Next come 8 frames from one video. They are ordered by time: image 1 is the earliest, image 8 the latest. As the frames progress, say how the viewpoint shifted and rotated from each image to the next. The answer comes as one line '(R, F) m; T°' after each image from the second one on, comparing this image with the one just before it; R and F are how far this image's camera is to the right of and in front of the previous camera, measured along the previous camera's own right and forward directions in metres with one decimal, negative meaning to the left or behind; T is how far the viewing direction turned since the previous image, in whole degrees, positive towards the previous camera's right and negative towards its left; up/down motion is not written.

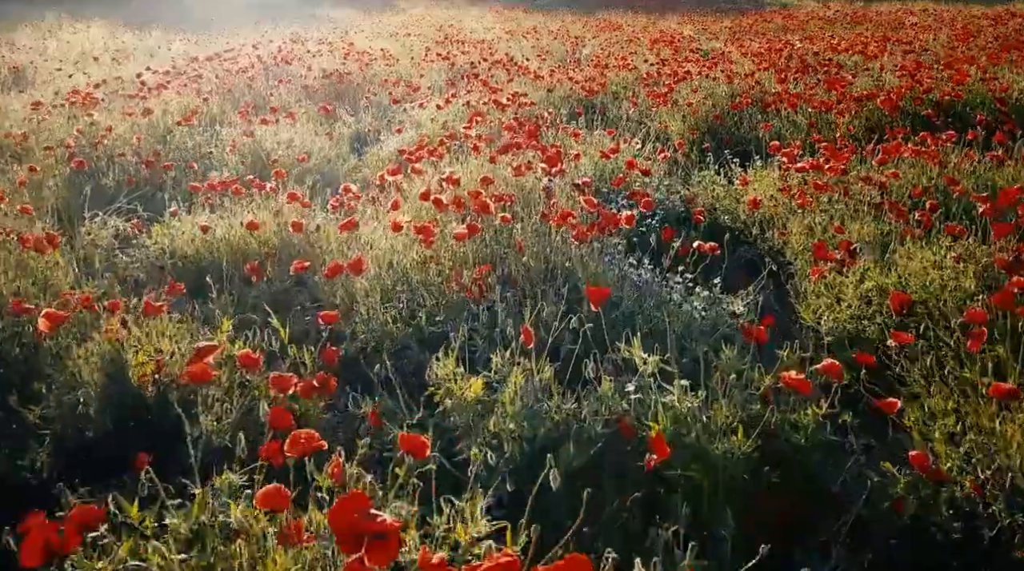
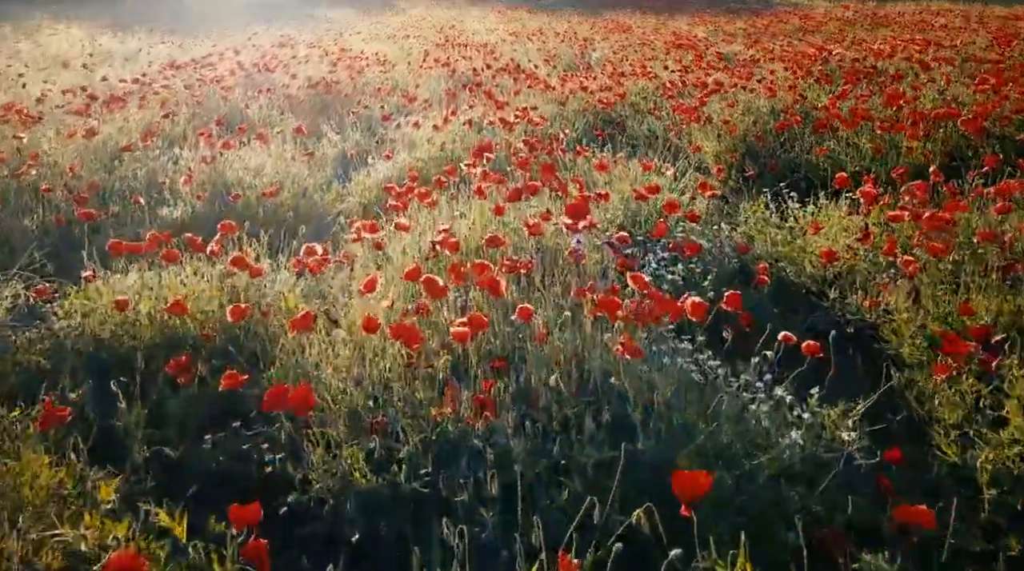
(-0.1, +1.1) m; 0°
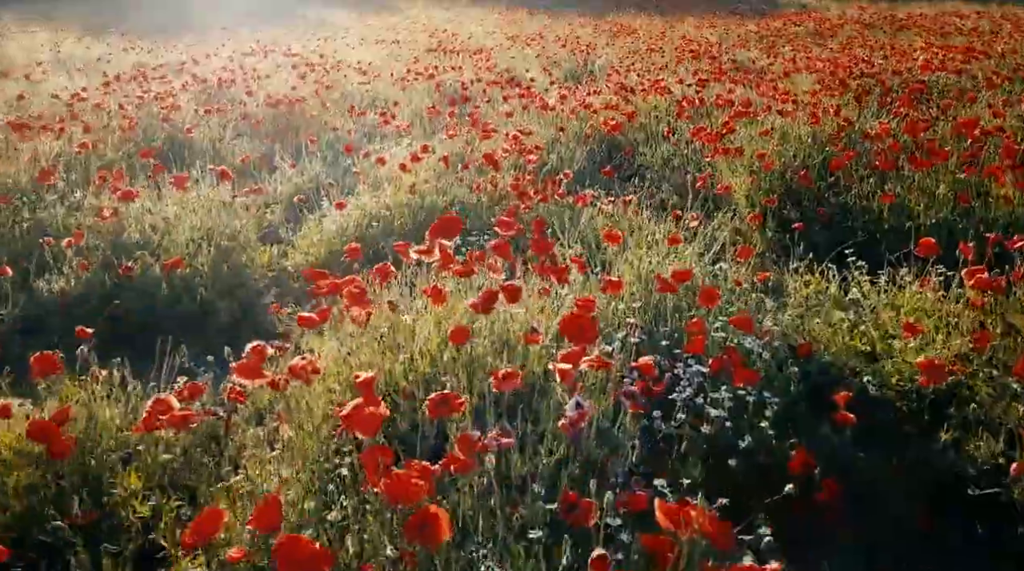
(+0.1, +1.3) m; 0°
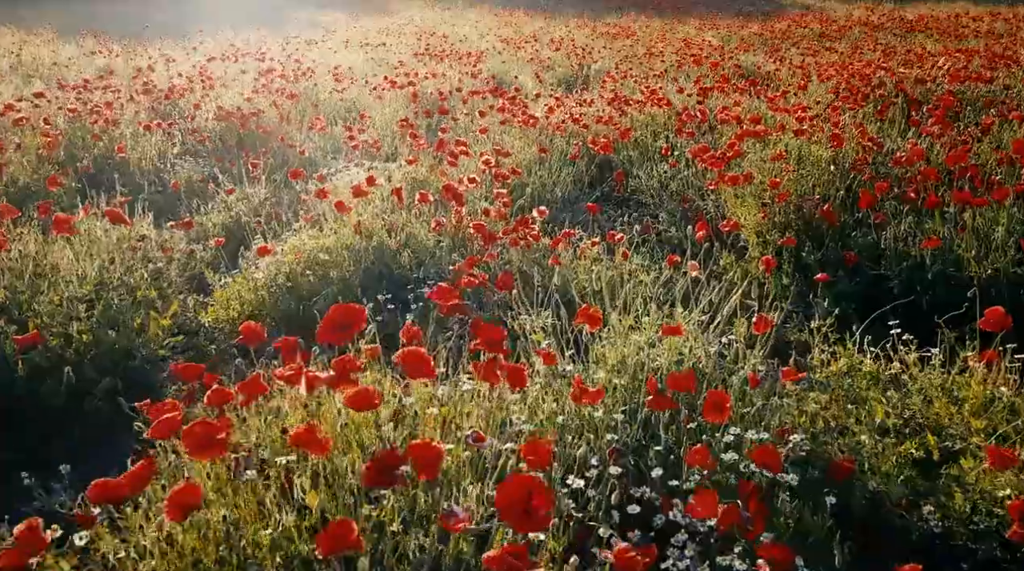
(+0.2, +0.9) m; 0°
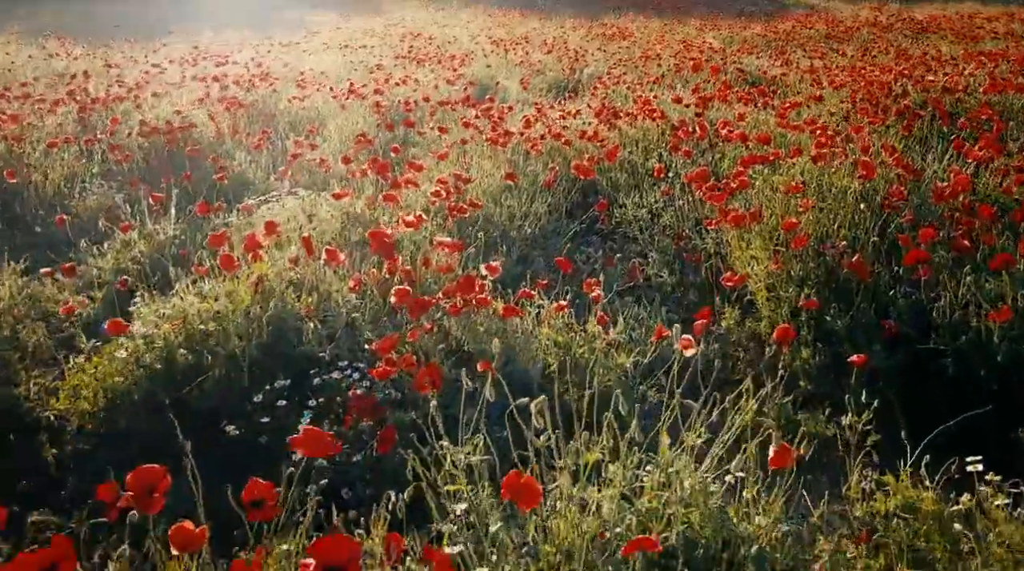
(+0.2, +1.0) m; 0°
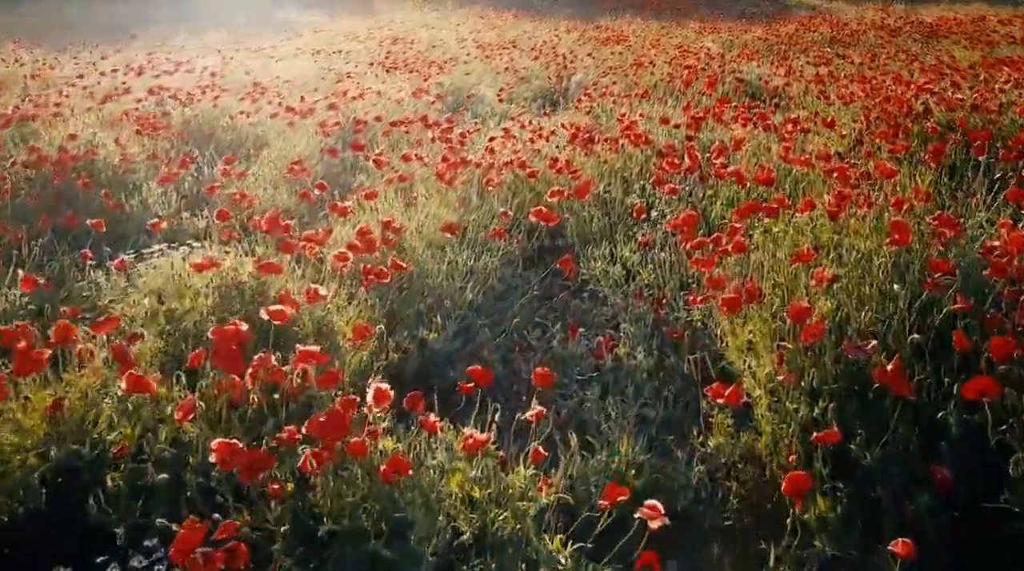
(+0.3, +1.0) m; 0°
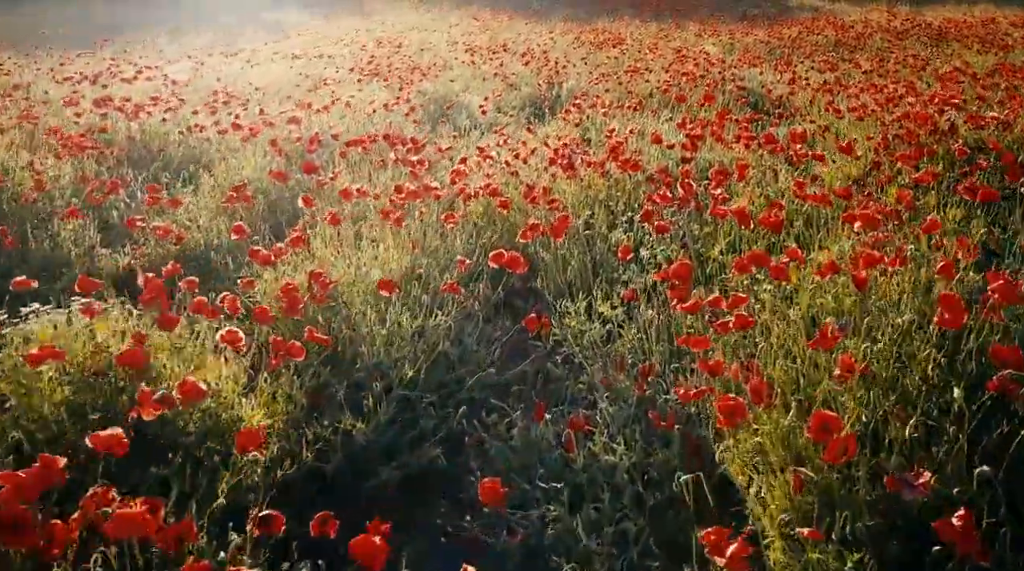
(+0.2, +0.7) m; 0°
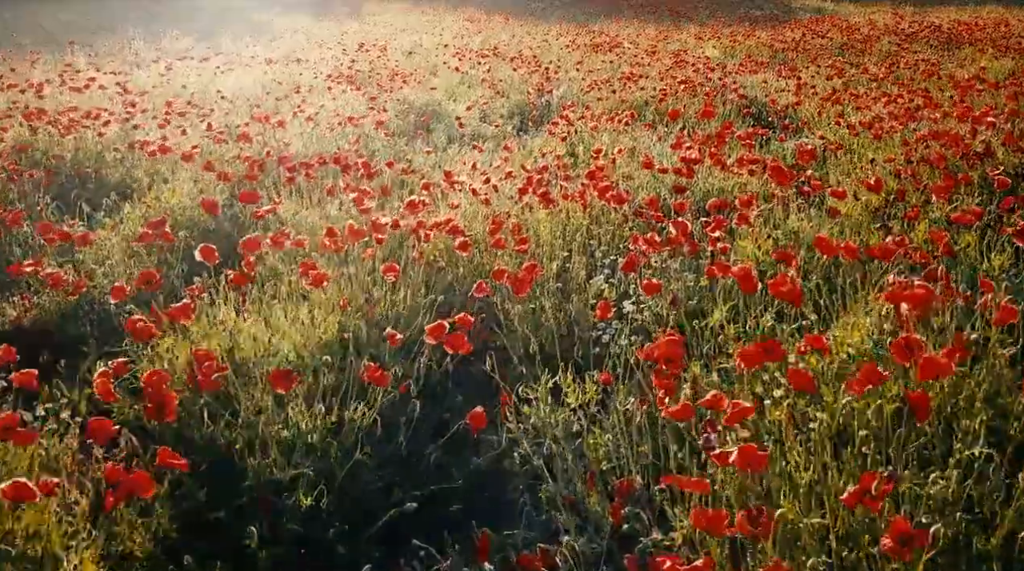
(+0.2, +0.8) m; 0°
